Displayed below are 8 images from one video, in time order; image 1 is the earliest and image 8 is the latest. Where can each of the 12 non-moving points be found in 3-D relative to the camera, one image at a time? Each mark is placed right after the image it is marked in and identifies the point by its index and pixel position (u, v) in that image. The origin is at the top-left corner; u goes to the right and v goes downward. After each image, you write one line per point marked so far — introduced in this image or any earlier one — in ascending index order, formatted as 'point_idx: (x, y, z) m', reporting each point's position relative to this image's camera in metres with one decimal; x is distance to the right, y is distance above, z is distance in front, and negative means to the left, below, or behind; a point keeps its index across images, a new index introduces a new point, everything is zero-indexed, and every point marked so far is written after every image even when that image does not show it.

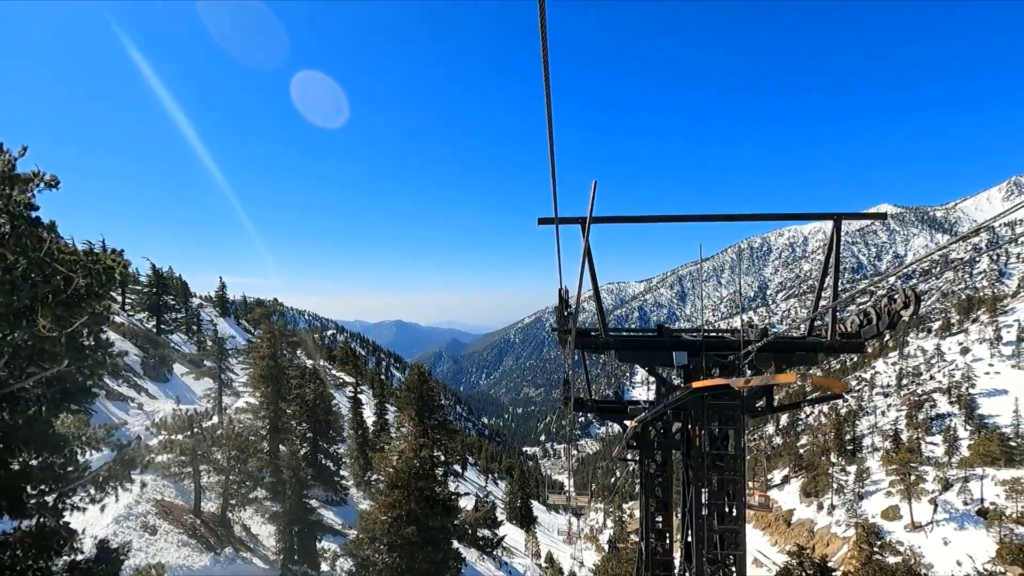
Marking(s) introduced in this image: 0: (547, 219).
0: (+0.4, +0.9, +5.8) m
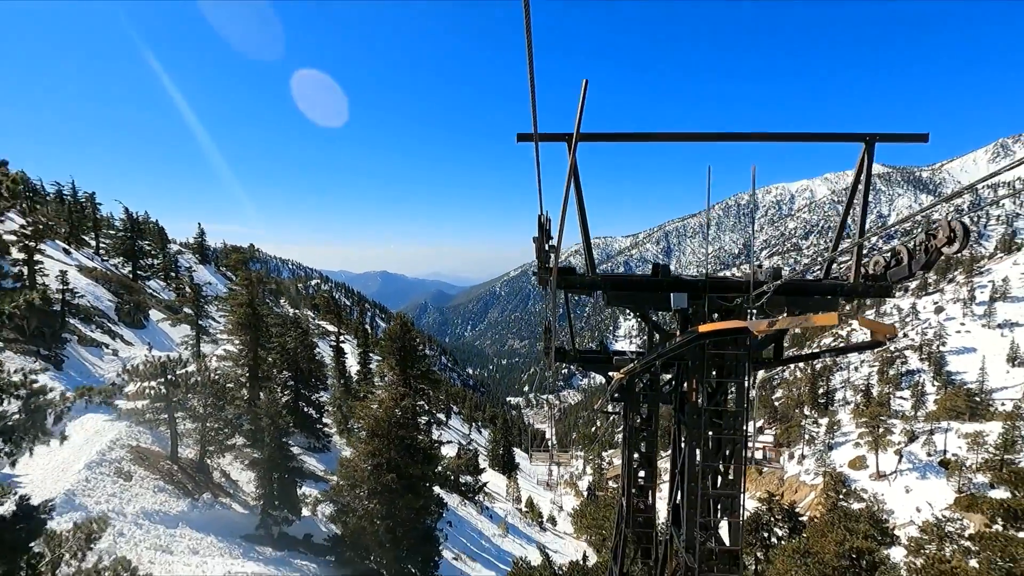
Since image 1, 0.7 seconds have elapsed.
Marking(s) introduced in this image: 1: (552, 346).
0: (+0.2, +1.6, +4.9) m
1: (+0.7, -0.9, +7.6) m
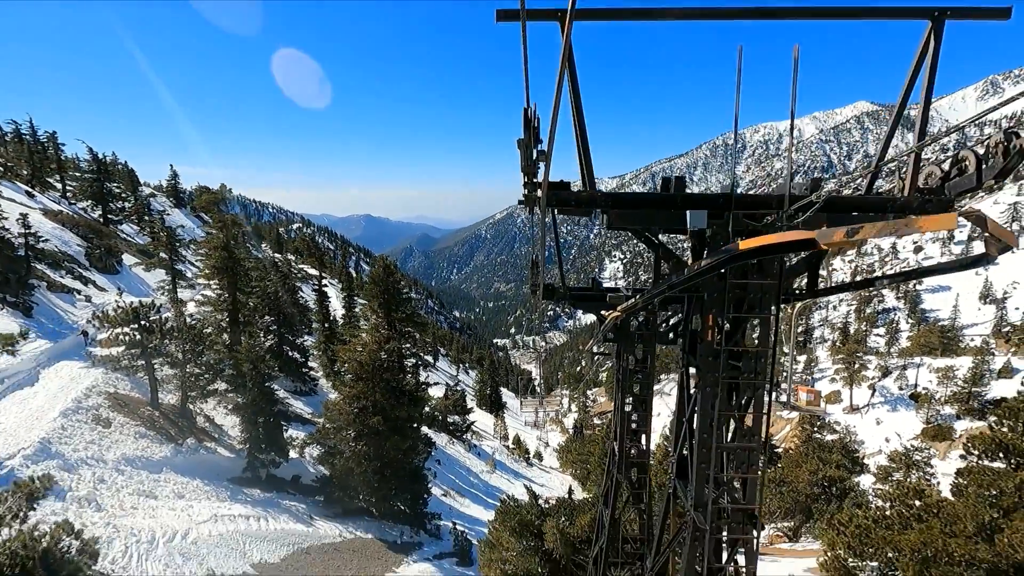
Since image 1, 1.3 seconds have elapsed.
0: (0.0, +2.2, +3.9) m
1: (+0.4, +0.1, +6.8) m
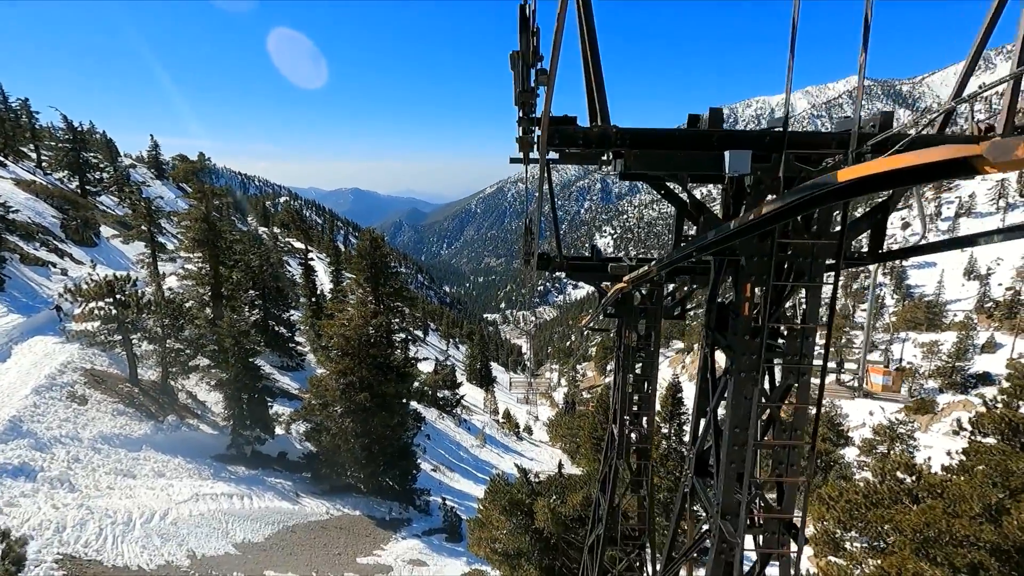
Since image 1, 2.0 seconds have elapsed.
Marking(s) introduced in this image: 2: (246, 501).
0: (-0.1, +2.5, +3.1) m
1: (+0.3, +0.5, +6.2) m
2: (-10.1, -8.1, +18.1) m
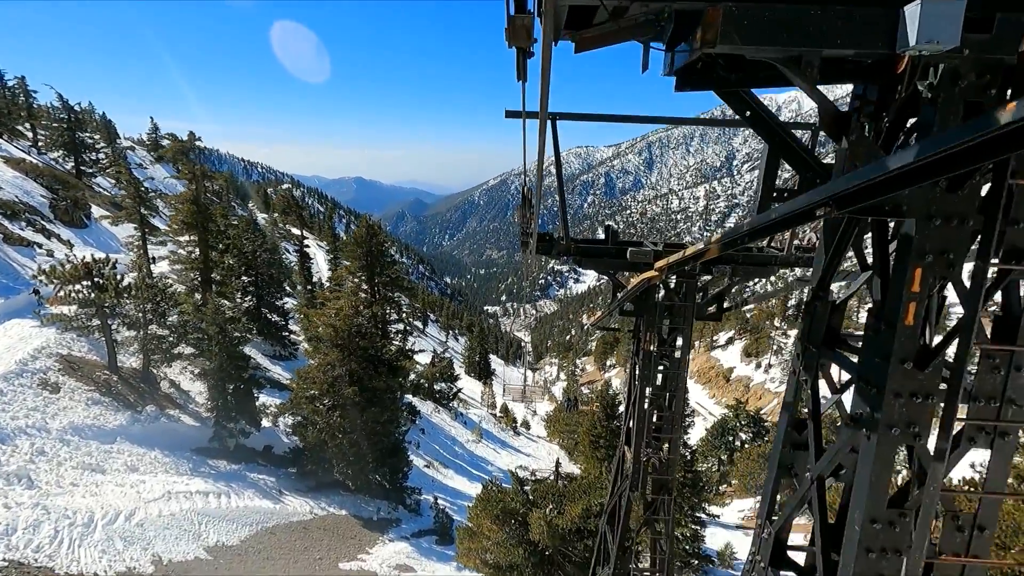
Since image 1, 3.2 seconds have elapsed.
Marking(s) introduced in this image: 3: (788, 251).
0: (-0.1, +2.5, +1.9) m
1: (+0.3, +0.6, +5.0) m
2: (-10.4, -7.6, +17.0) m
3: (+2.8, +0.4, +4.7) m
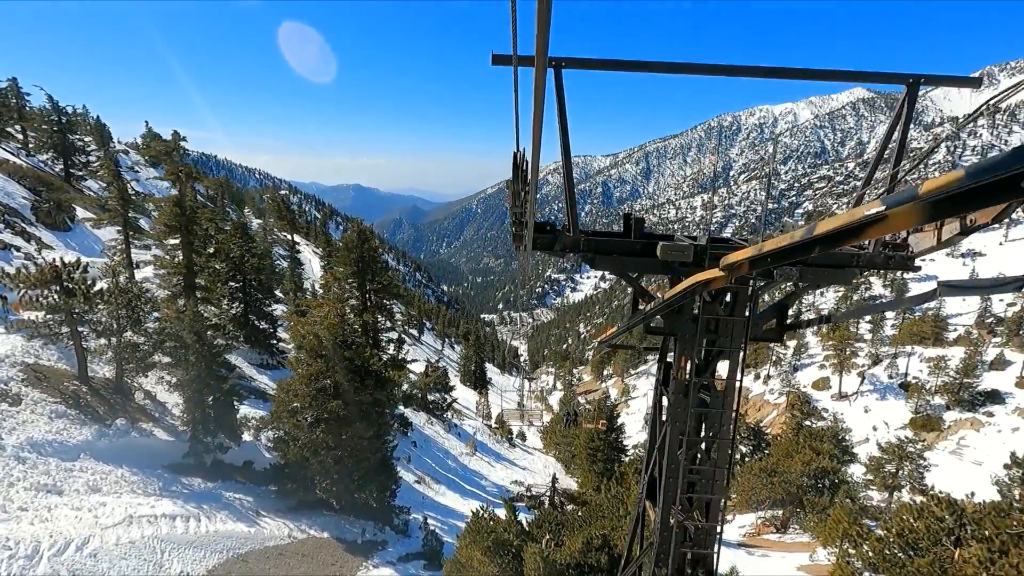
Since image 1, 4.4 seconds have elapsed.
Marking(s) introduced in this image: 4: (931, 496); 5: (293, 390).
0: (-0.1, +2.5, +0.8) m
1: (+0.2, +0.6, +3.8) m
2: (-10.6, -7.8, +15.7) m
3: (+2.7, +0.3, +3.6) m
4: (+15.1, -7.5, +17.2) m
5: (-9.1, -4.3, +19.9) m
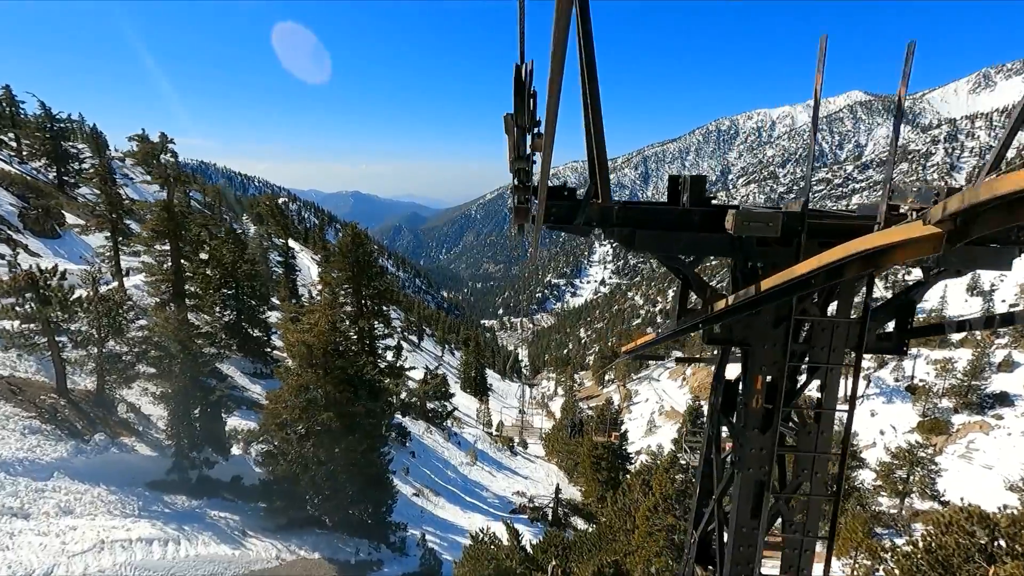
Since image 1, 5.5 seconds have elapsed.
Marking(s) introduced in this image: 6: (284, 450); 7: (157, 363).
0: (-0.1, +2.6, -0.2) m
1: (+0.2, +0.6, +2.9) m
2: (-10.5, -8.0, +14.6) m
3: (+2.7, +0.3, +2.6) m
4: (+15.1, -7.5, +16.1) m
5: (-9.1, -4.5, +18.9) m
6: (-9.2, -6.5, +19.2) m
7: (-14.7, -3.1, +19.6) m
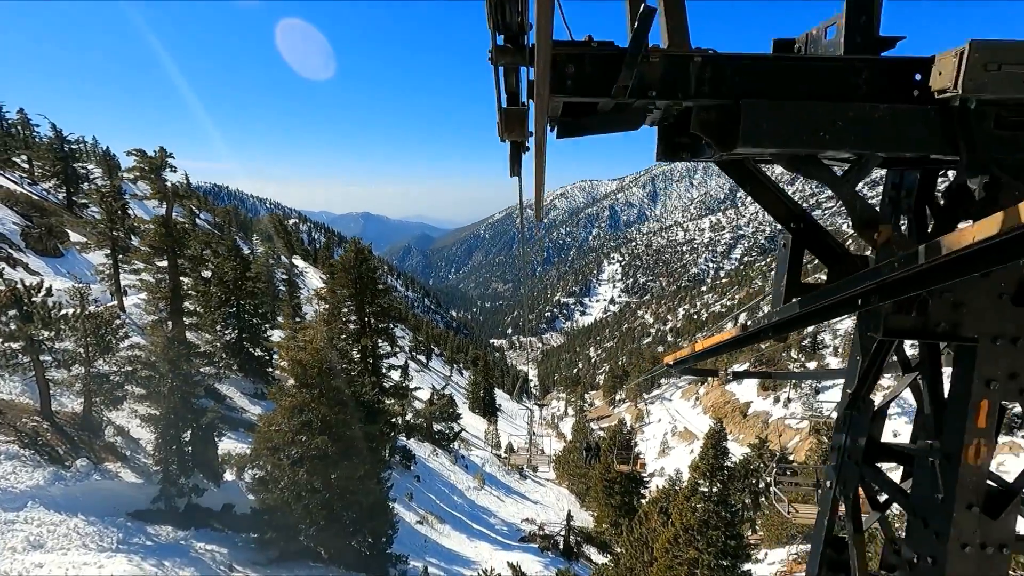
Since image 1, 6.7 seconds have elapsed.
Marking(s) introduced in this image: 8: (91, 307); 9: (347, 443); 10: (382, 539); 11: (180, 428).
0: (-0.3, +2.8, -1.2) m
1: (+0.1, +0.7, +1.7) m
2: (-10.3, -8.4, +13.3) m
3: (+2.7, +0.5, +1.4) m
4: (+15.4, -7.8, +14.4) m
5: (-8.8, -5.1, +17.7) m
6: (-8.9, -7.1, +17.9) m
7: (-14.4, -3.7, +18.6) m
8: (-17.3, -0.7, +19.7) m
9: (-6.2, -5.8, +18.0) m
10: (-5.2, -10.0, +18.7) m
11: (-12.9, -5.4, +18.3) m
